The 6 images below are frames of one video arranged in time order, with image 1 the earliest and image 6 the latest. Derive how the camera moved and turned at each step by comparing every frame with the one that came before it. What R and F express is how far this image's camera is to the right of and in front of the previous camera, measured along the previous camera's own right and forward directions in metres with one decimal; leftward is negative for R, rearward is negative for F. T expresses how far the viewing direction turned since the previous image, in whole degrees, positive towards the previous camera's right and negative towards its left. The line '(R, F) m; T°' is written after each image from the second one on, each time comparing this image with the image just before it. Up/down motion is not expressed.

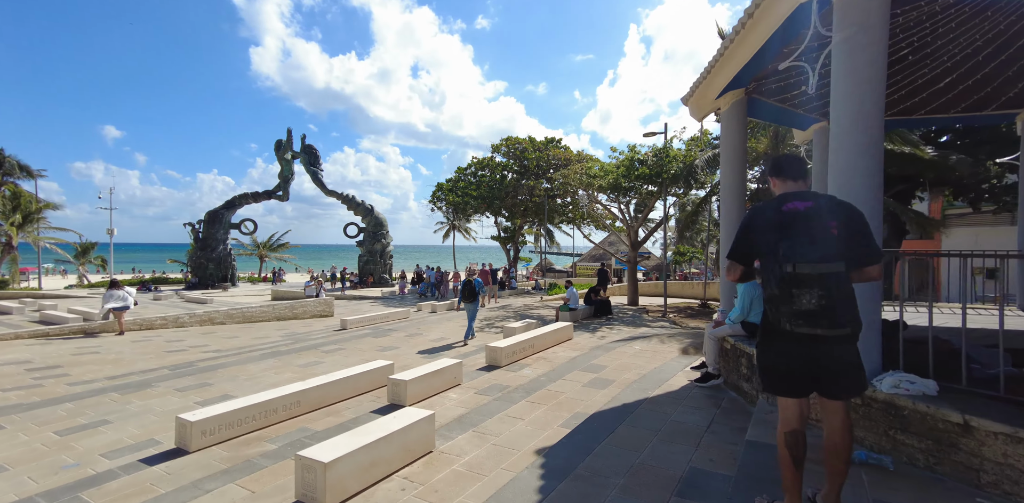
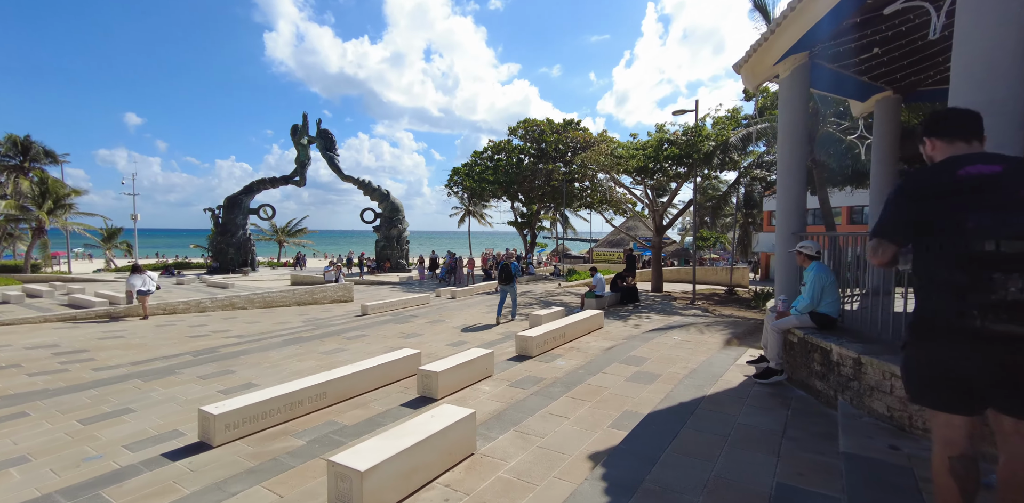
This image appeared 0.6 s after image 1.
(-0.2, +0.4) m; -2°
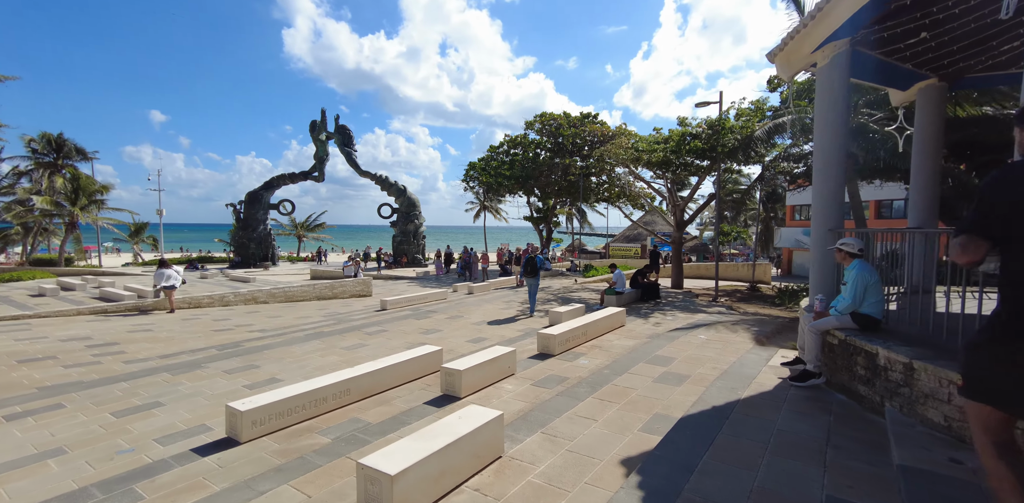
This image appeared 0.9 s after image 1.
(-0.1, +0.1) m; -2°
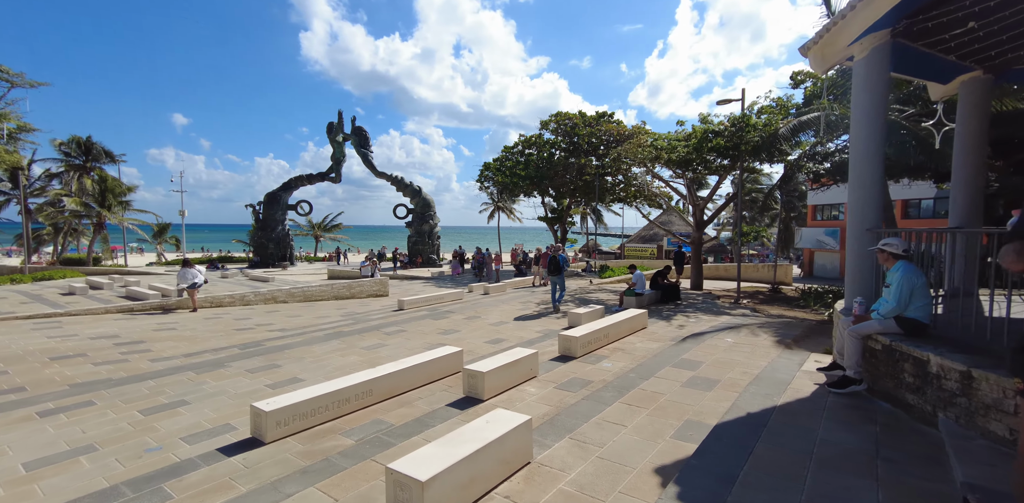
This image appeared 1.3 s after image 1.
(-0.1, +0.1) m; -2°
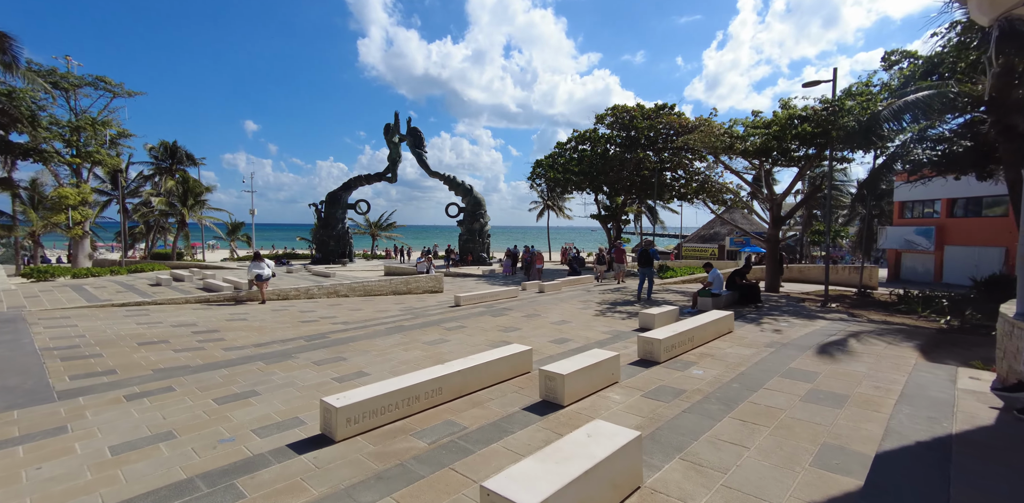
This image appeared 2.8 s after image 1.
(-0.3, +0.5) m; -6°
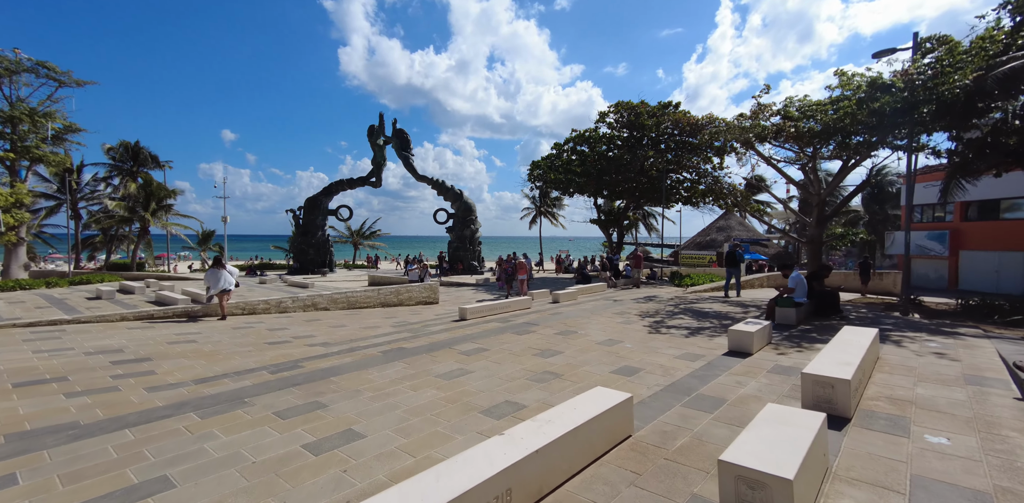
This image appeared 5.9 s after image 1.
(-0.9, +2.5) m; +2°
